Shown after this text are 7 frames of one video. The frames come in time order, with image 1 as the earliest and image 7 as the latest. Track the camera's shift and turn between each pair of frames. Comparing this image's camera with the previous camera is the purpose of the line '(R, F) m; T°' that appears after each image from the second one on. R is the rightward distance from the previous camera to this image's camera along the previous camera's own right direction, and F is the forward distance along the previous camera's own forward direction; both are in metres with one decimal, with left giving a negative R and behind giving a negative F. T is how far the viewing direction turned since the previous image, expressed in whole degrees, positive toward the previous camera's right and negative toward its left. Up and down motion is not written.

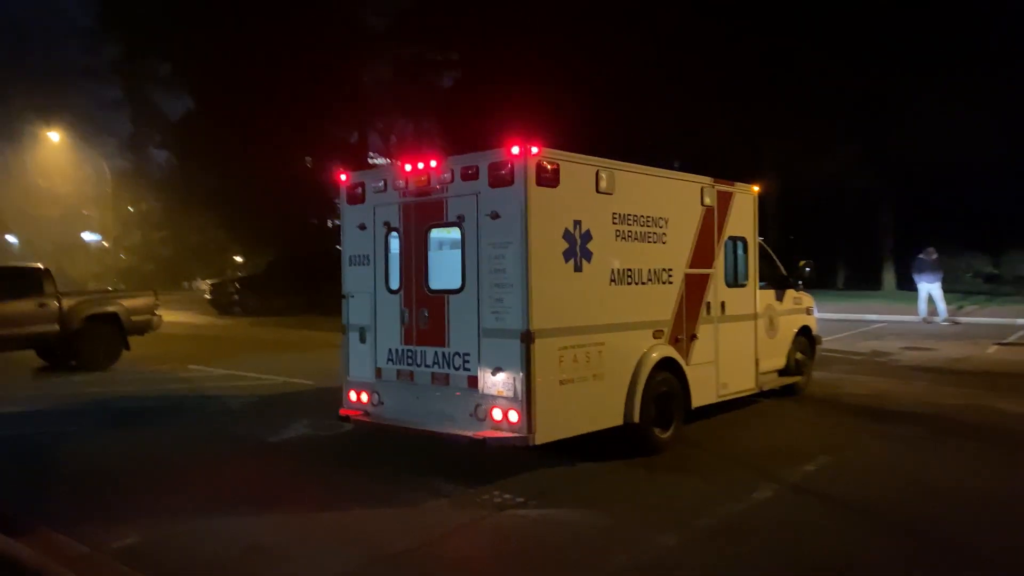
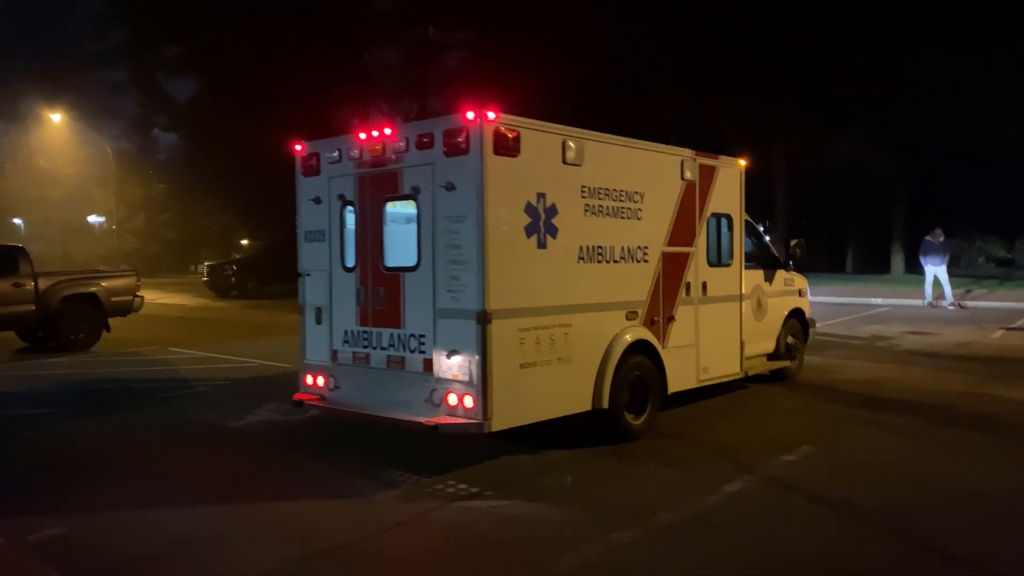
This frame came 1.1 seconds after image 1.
(+0.4, +0.5) m; -1°
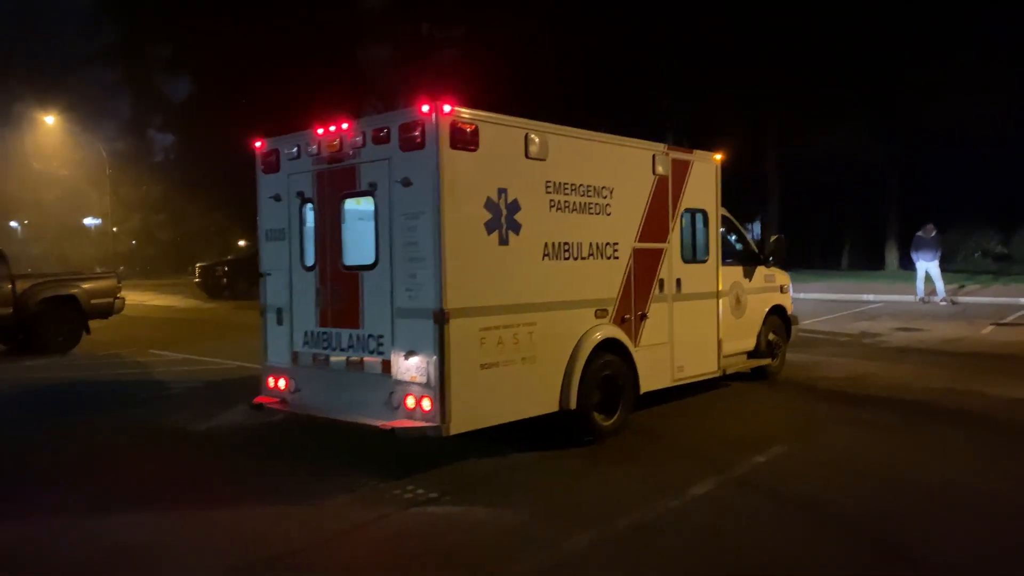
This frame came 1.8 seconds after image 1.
(+0.3, +0.2) m; 0°
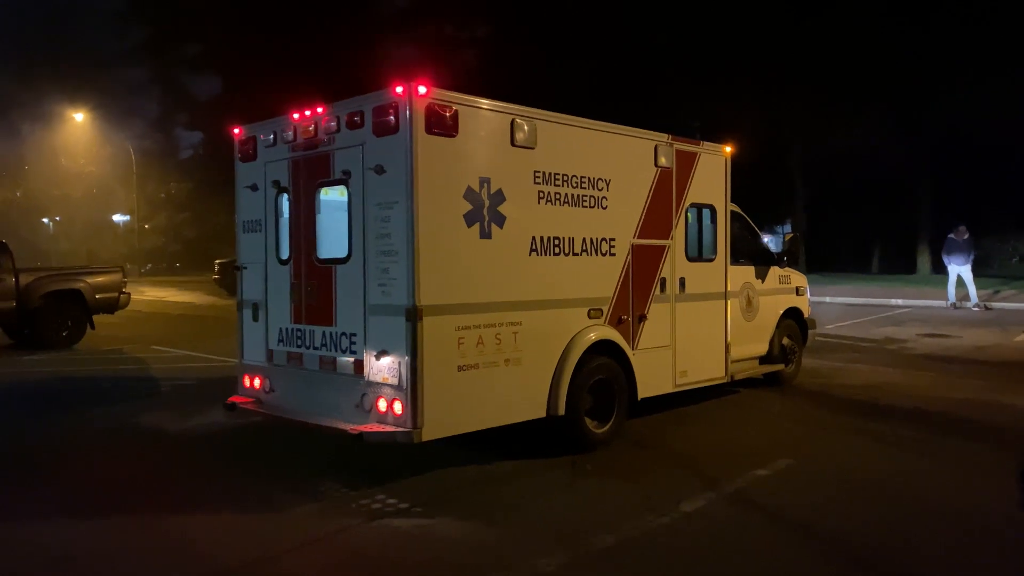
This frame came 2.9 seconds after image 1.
(+0.3, +0.5) m; -2°
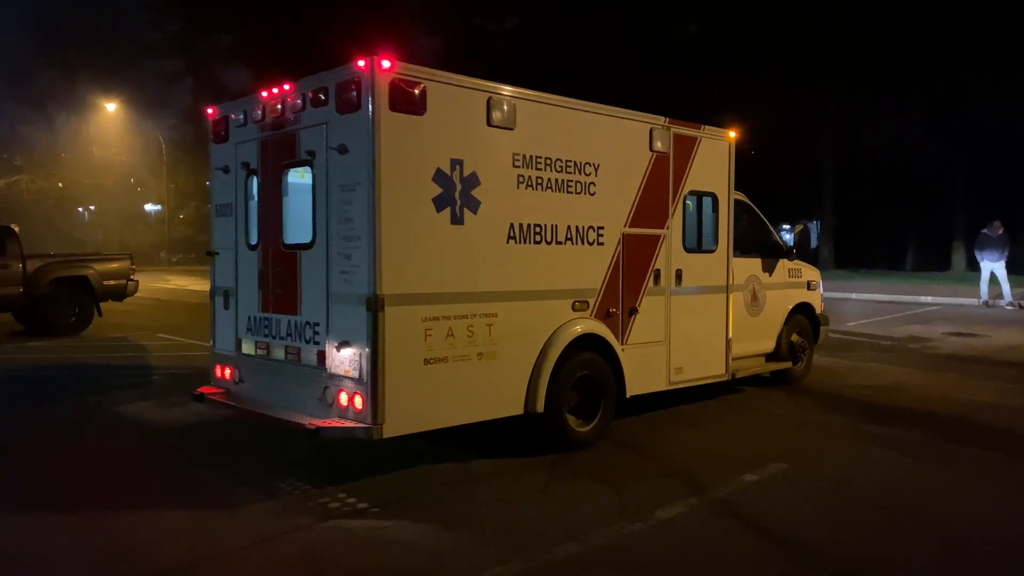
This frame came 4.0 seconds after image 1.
(+0.4, +0.4) m; -2°
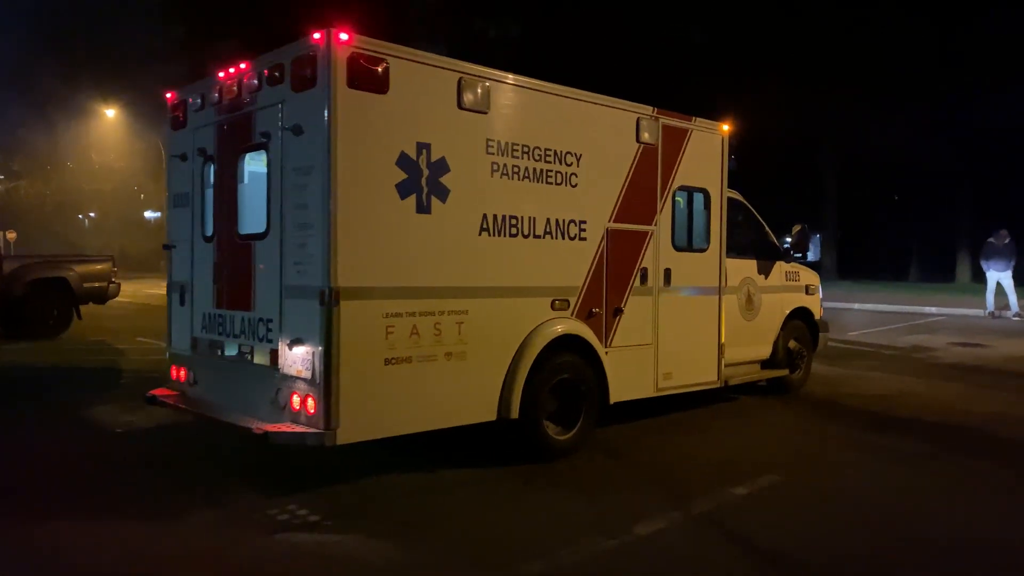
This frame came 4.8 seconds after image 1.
(+0.2, +0.4) m; 0°
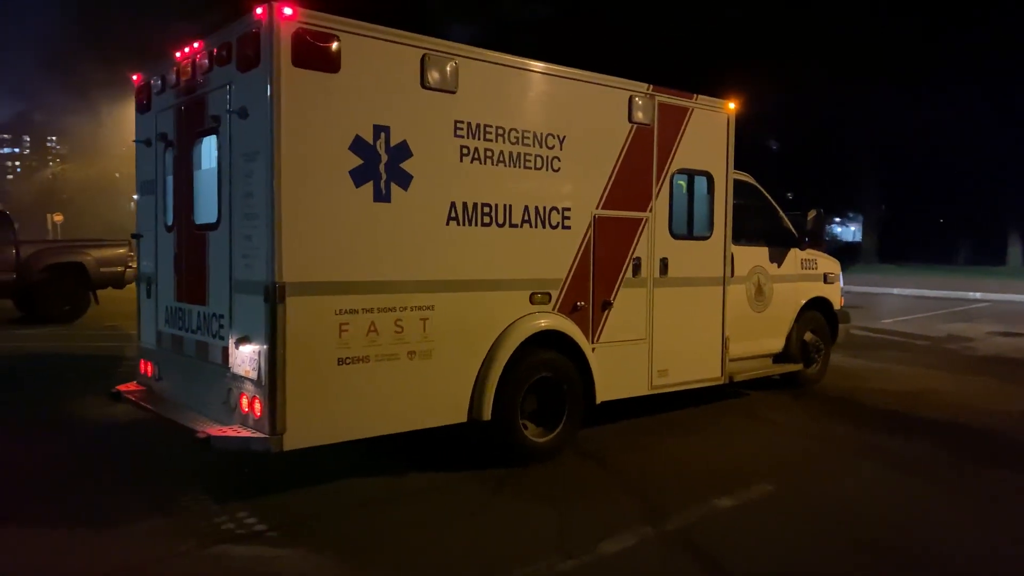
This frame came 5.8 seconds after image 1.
(+0.5, +0.4) m; -3°
